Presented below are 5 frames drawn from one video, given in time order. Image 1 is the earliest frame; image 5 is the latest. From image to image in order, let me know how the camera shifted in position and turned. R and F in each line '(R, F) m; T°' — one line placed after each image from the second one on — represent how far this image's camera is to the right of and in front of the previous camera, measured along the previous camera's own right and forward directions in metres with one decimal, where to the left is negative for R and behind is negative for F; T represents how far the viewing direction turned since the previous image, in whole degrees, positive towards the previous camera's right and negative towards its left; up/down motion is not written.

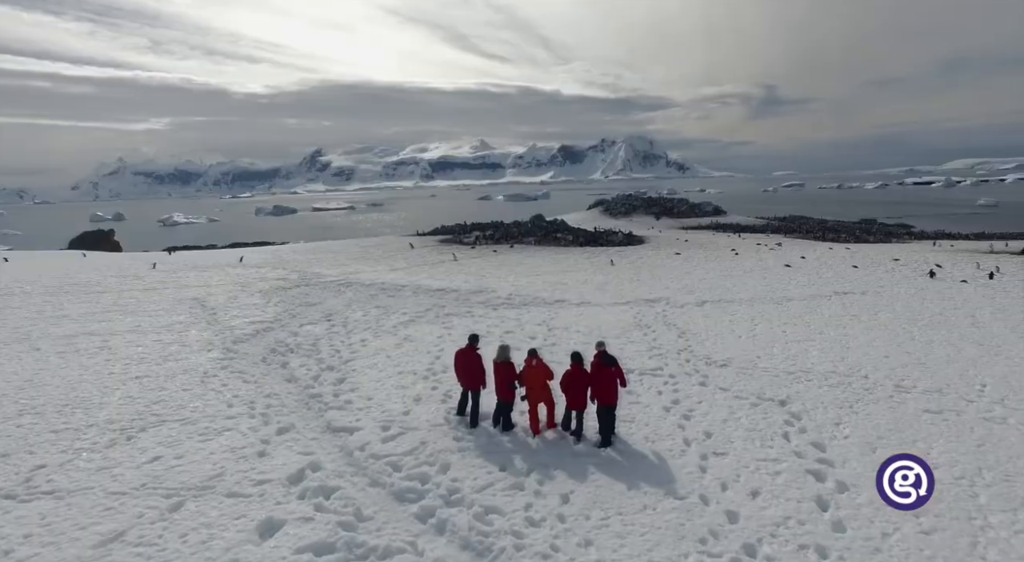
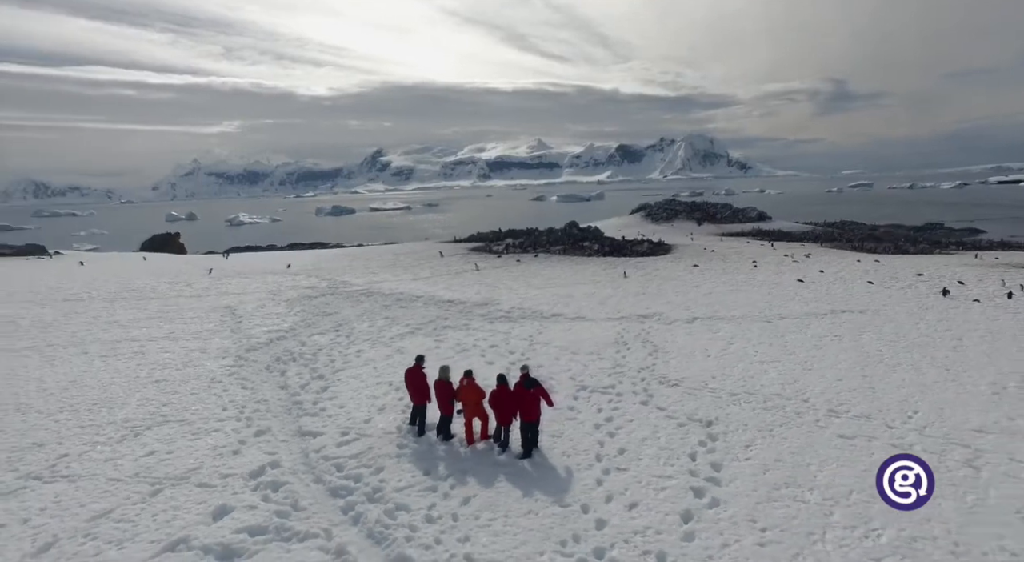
(+1.9, -1.3) m; -5°
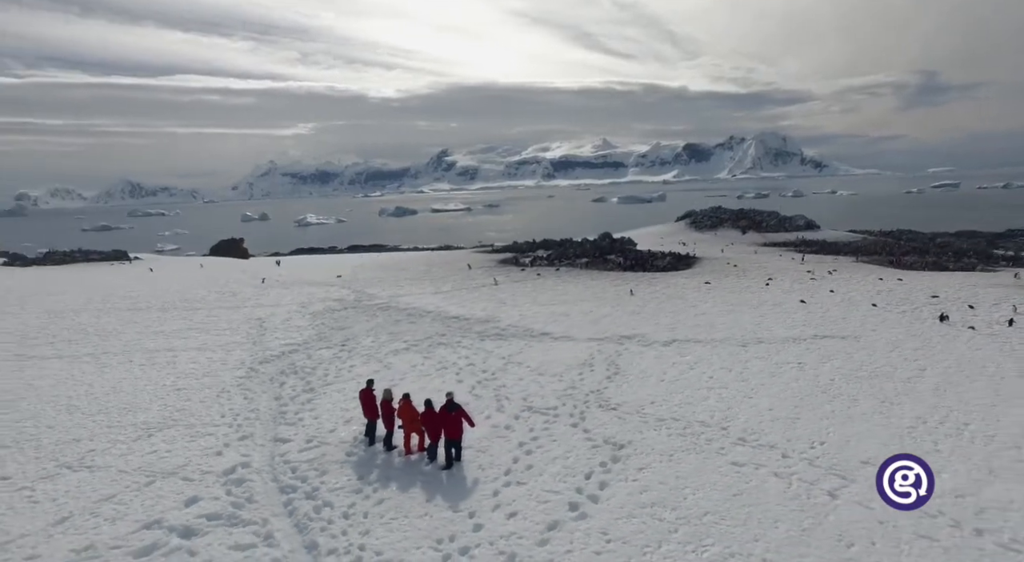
(+2.6, -1.8) m; -6°
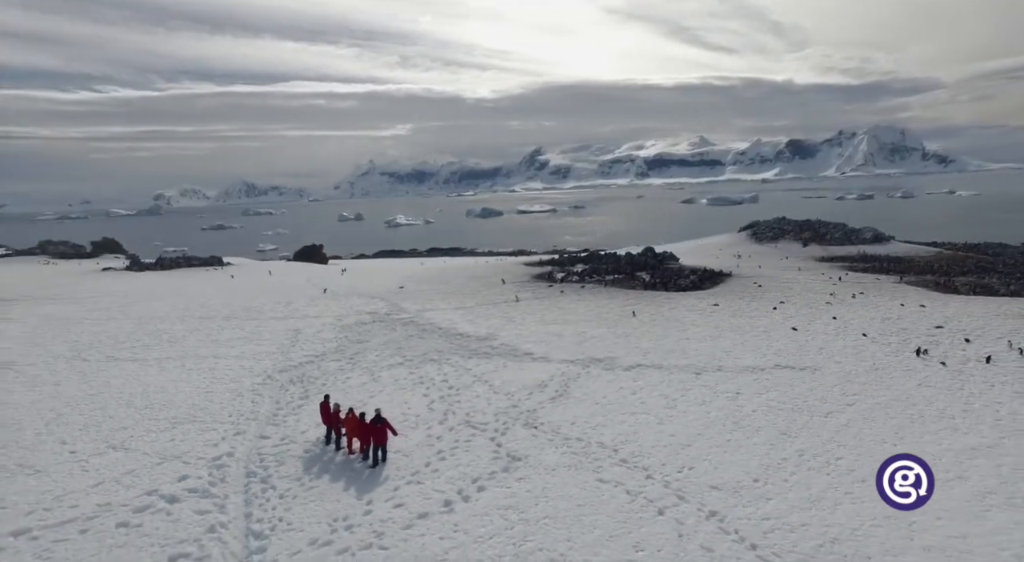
(+4.4, -2.9) m; -9°
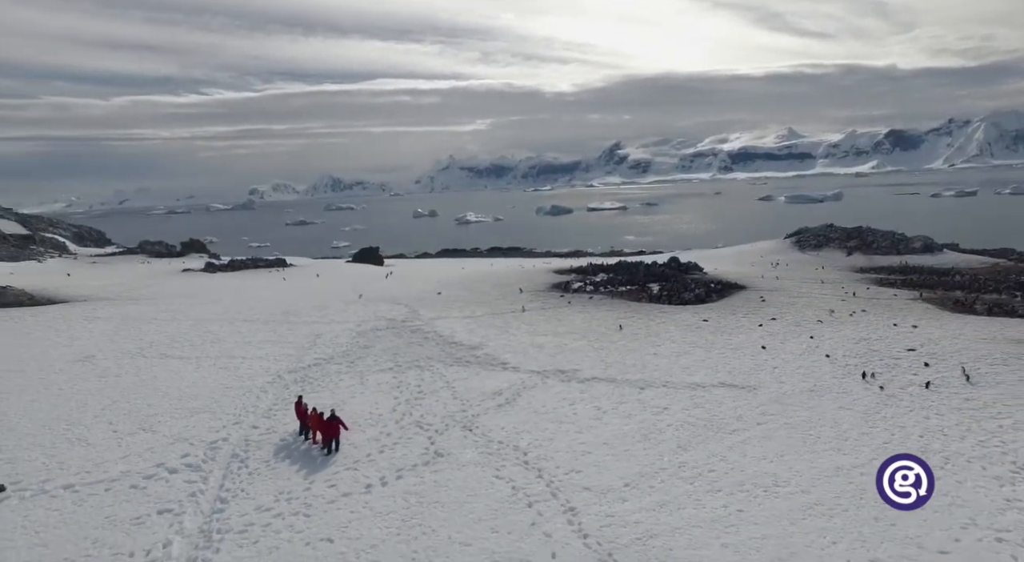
(+4.8, -3.2) m; -7°
